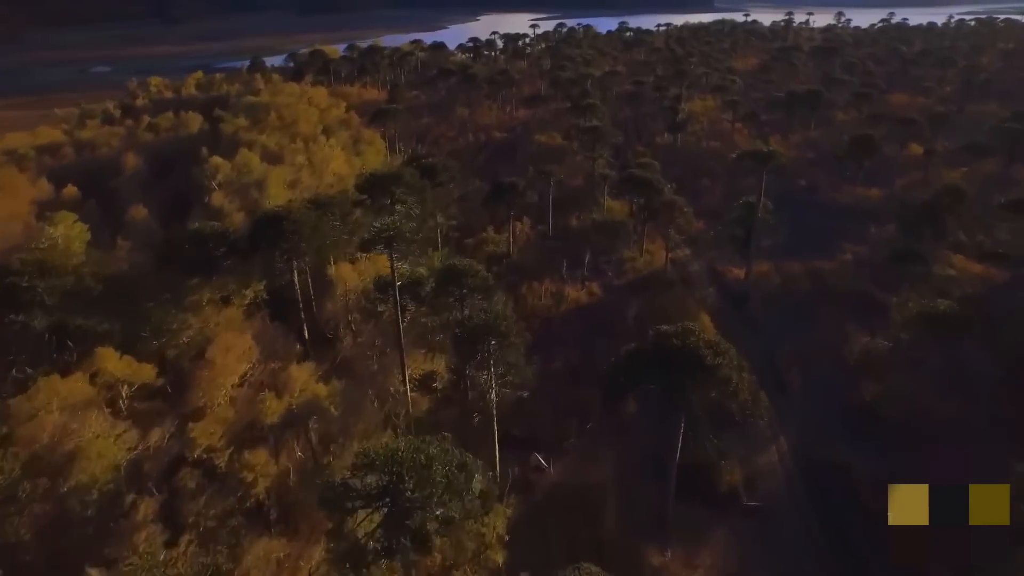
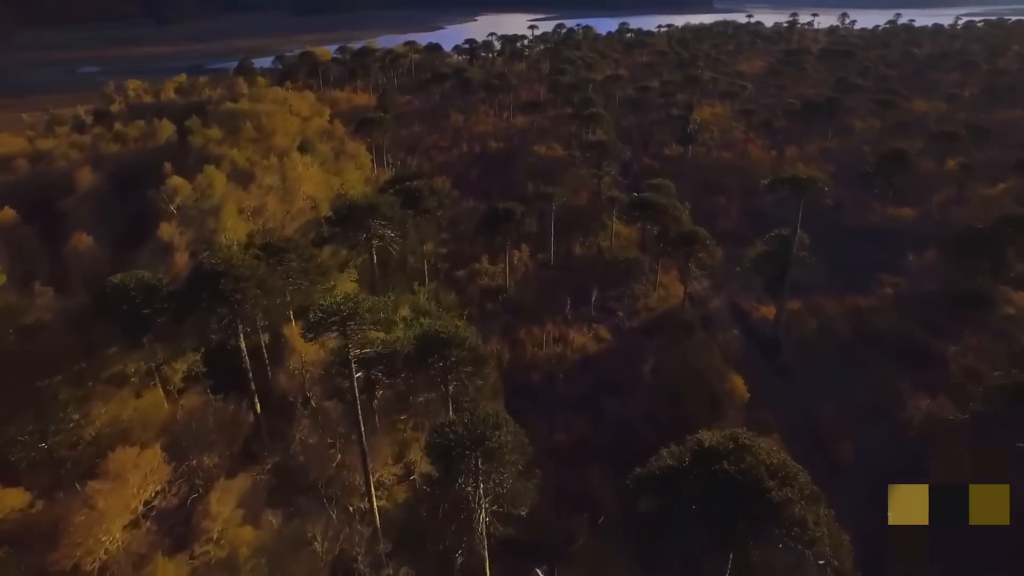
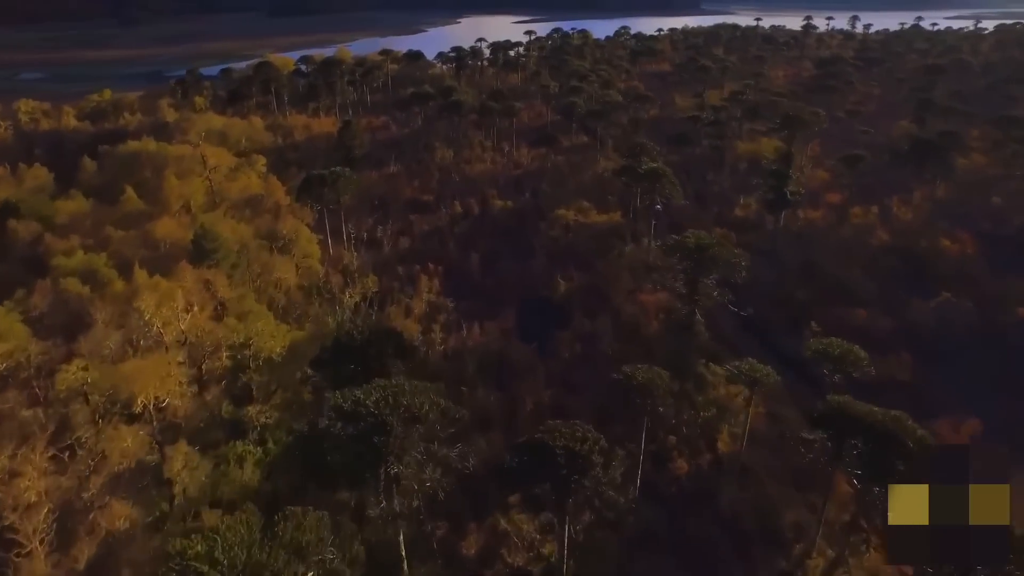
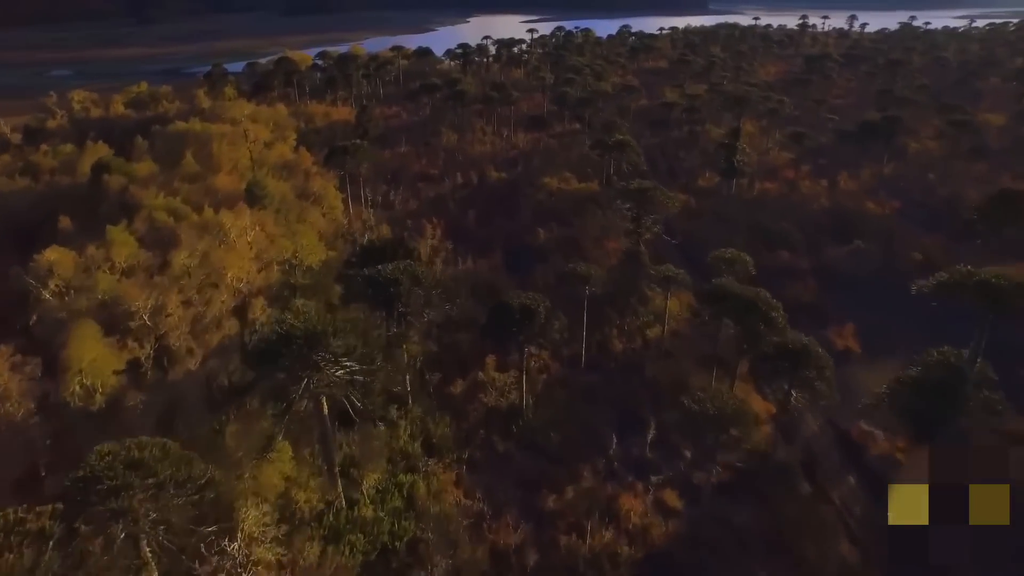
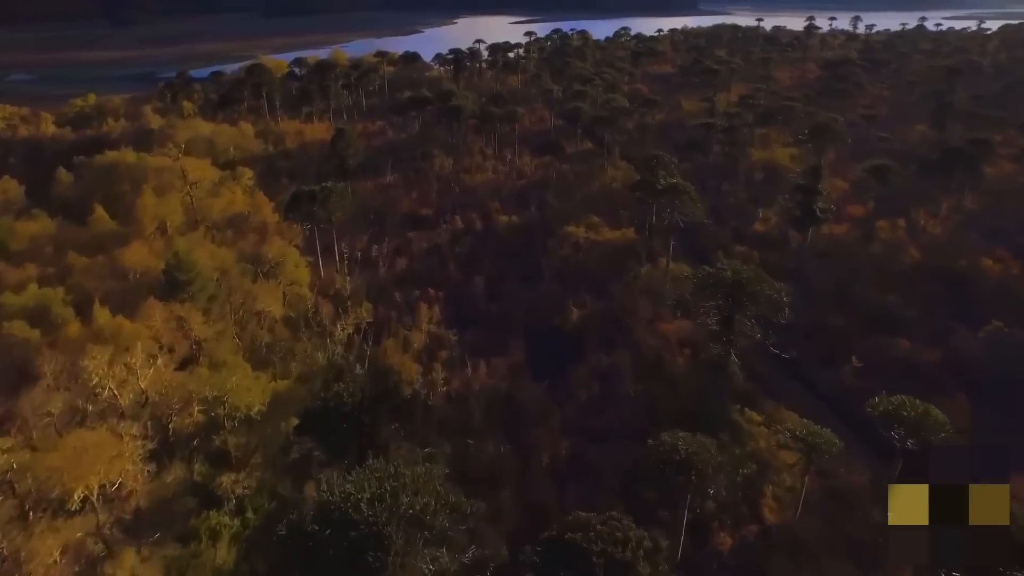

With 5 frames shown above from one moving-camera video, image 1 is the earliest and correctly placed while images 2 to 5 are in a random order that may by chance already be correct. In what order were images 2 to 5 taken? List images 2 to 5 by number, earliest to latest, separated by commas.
2, 4, 3, 5
